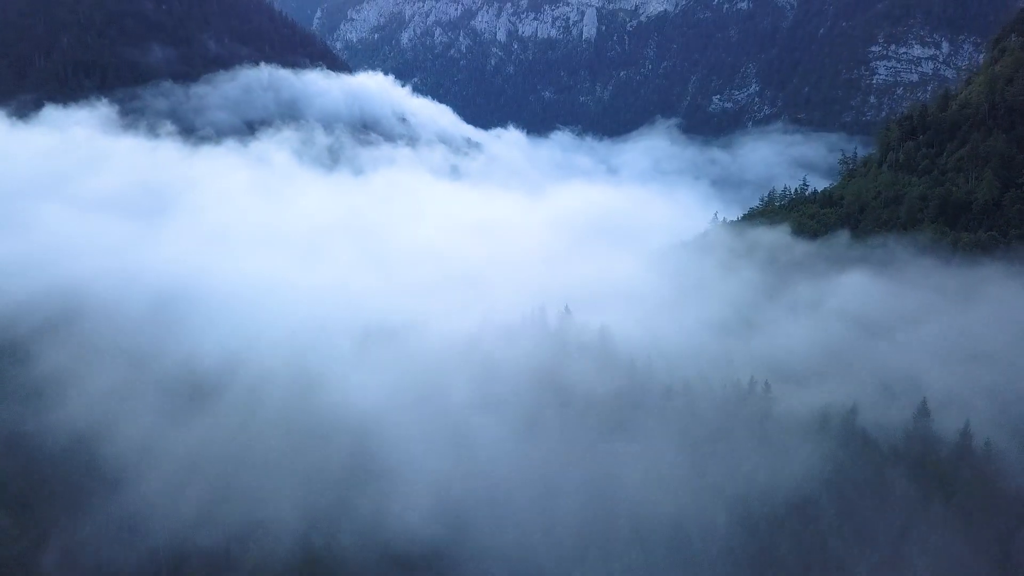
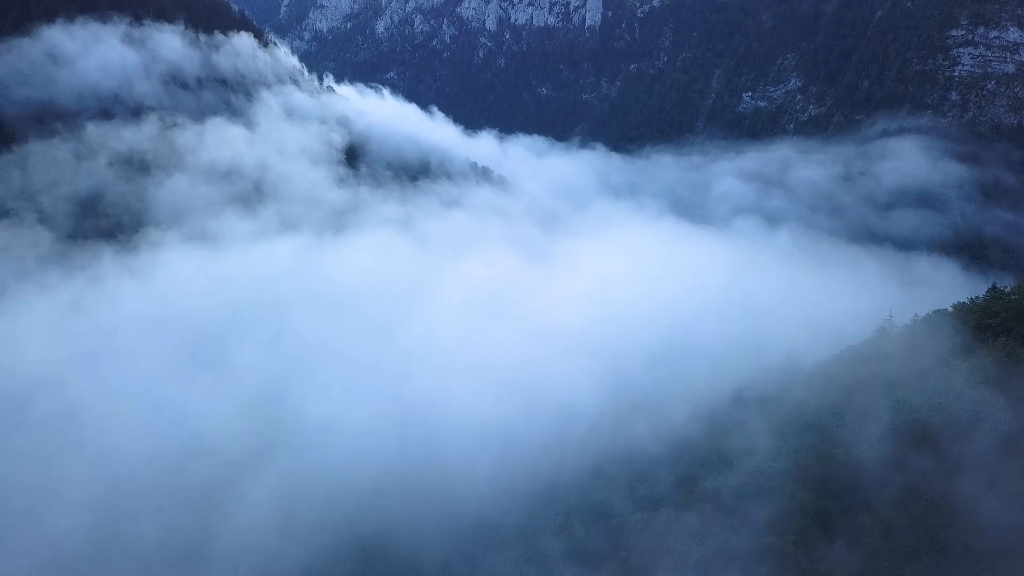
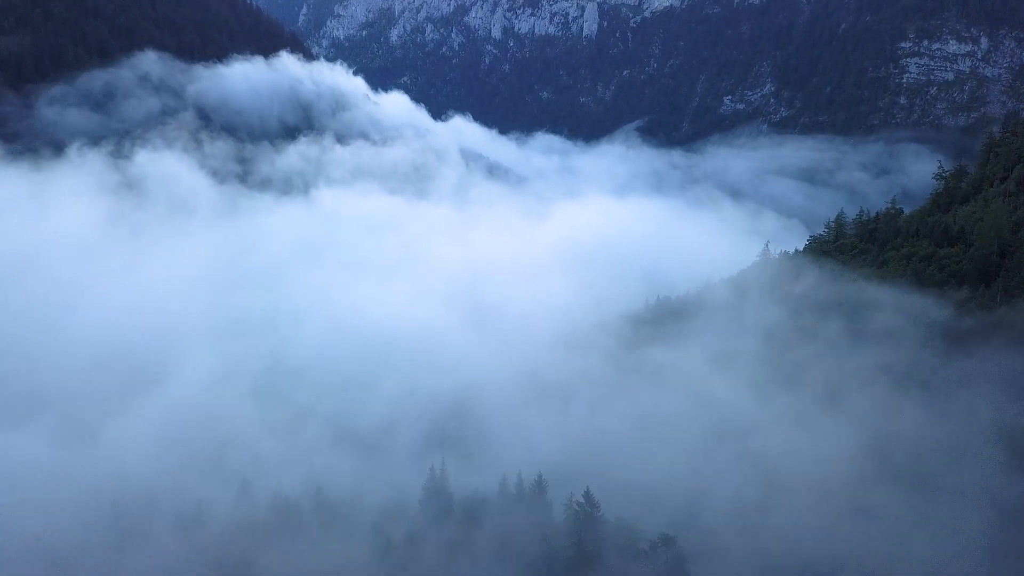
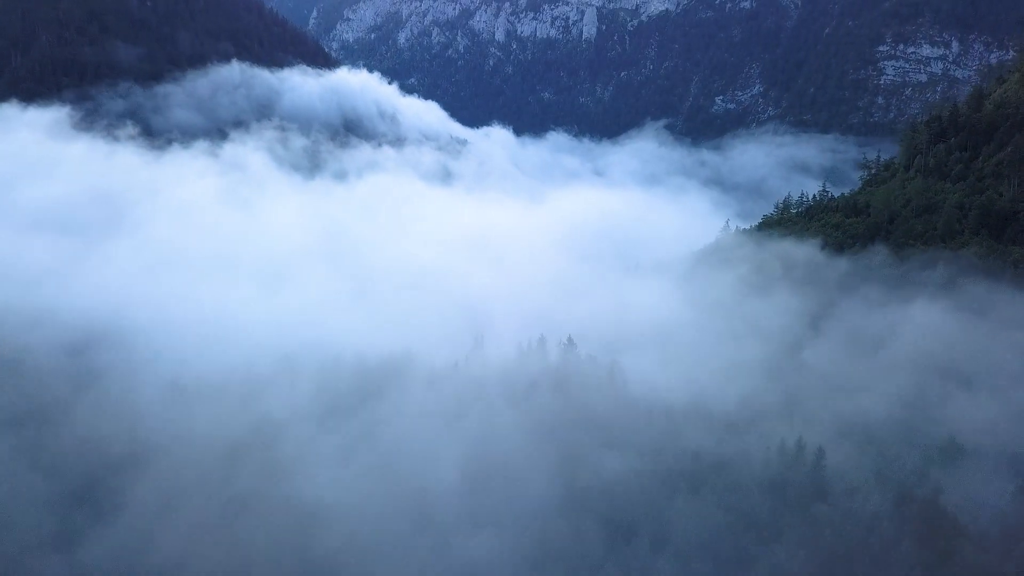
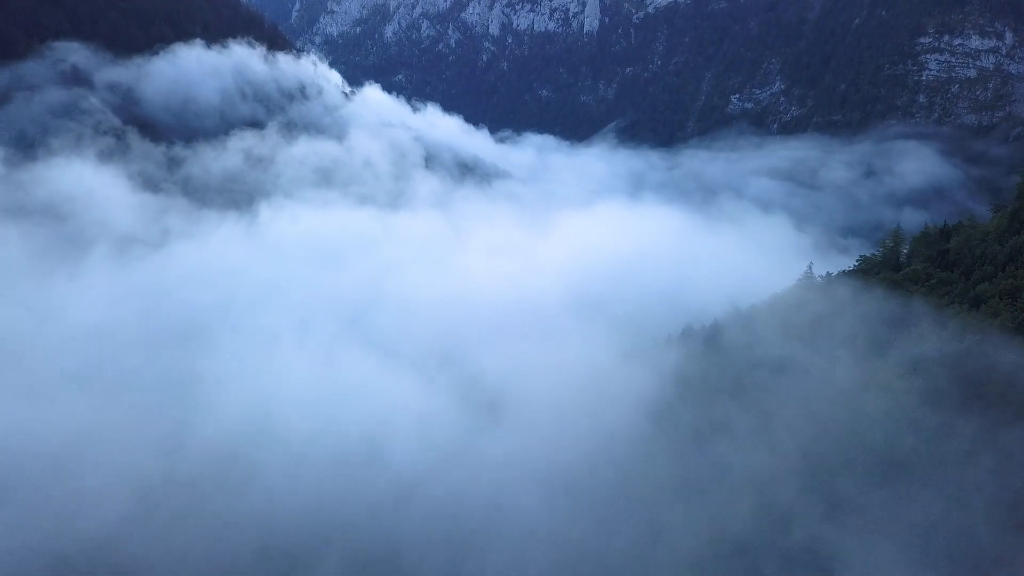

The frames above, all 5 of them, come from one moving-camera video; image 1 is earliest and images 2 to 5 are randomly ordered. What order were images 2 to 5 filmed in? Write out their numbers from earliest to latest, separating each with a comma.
4, 3, 5, 2
